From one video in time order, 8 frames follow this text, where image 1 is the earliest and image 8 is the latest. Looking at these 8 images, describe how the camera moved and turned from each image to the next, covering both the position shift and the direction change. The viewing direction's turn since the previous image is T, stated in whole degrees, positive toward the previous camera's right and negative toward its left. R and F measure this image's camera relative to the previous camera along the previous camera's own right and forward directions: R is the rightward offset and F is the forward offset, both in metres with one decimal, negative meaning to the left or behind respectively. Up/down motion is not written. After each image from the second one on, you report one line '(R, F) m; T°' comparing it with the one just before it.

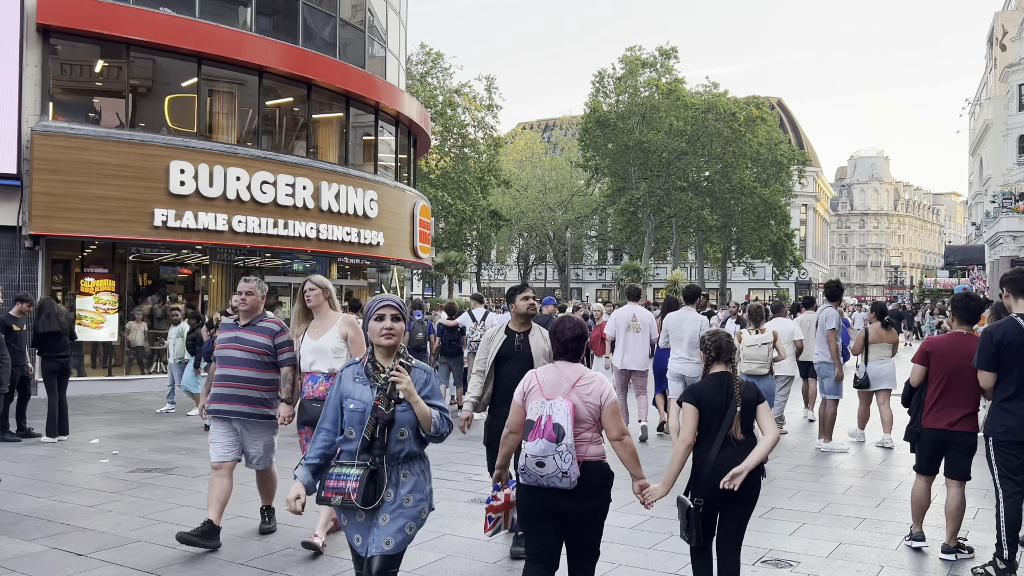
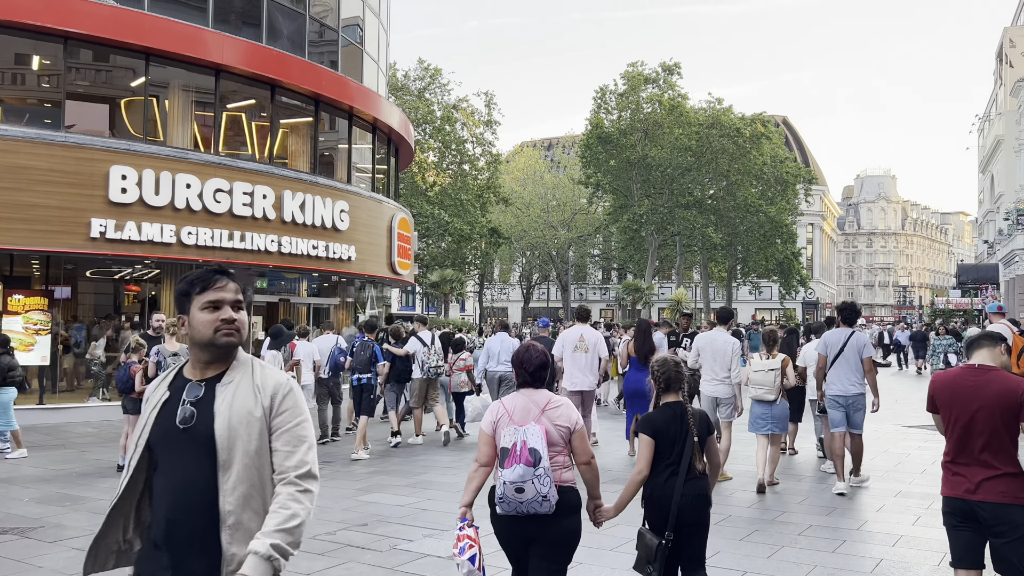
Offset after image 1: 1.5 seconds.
(+0.5, +1.7) m; 0°
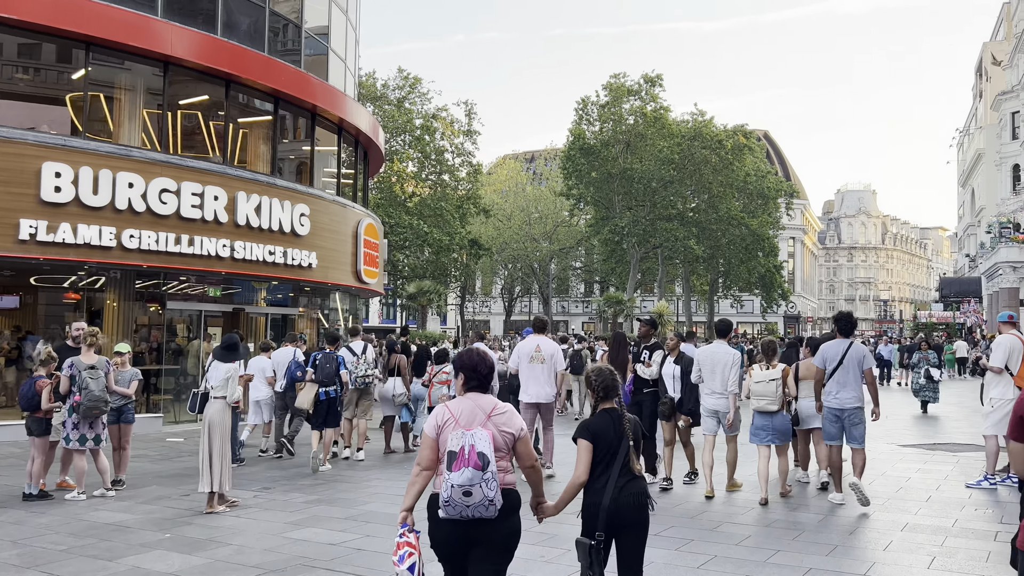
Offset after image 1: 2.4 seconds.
(+0.2, +1.1) m; +1°
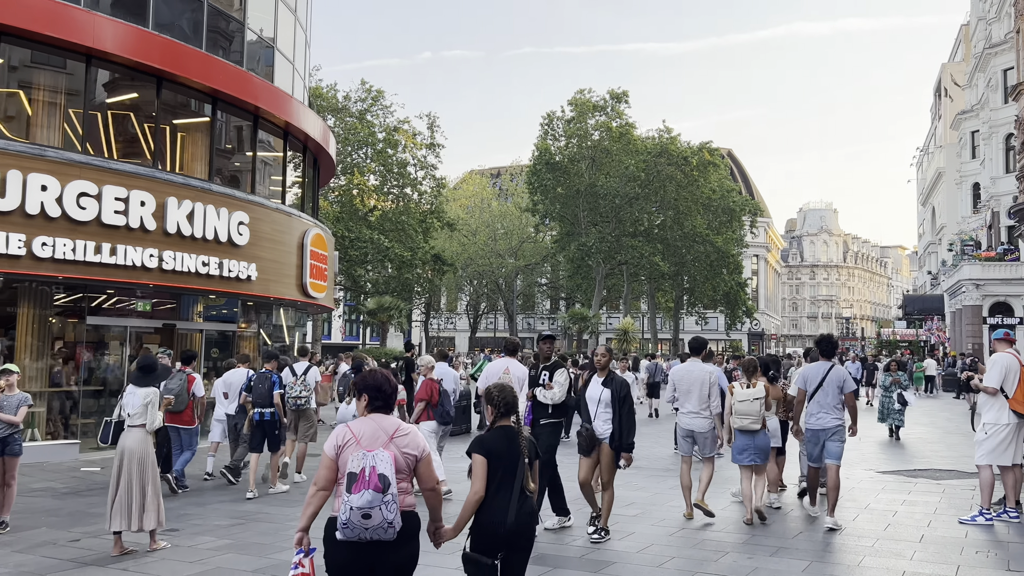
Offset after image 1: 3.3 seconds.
(+0.2, +1.1) m; +2°
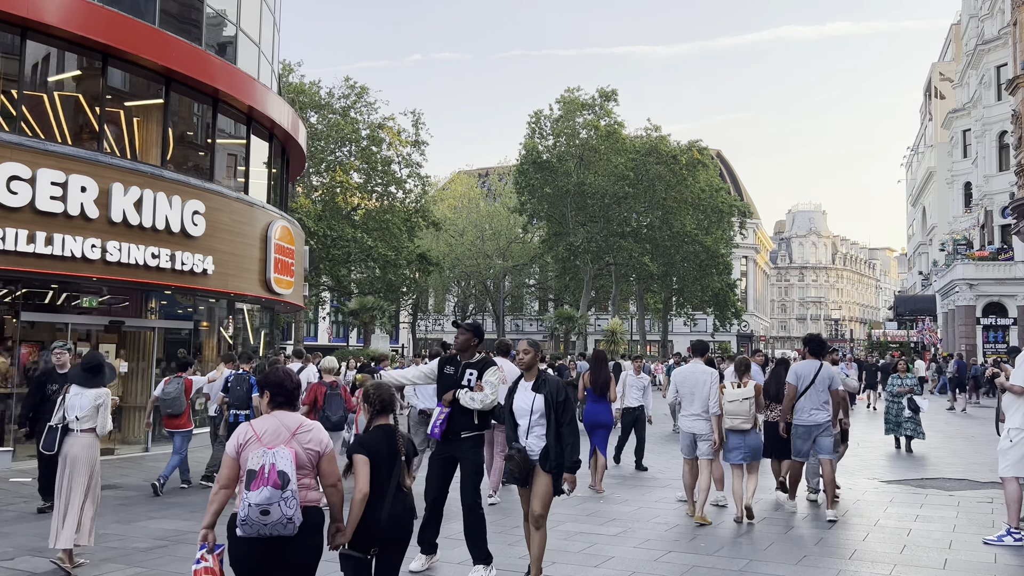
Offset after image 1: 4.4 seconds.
(+0.2, +1.1) m; +1°
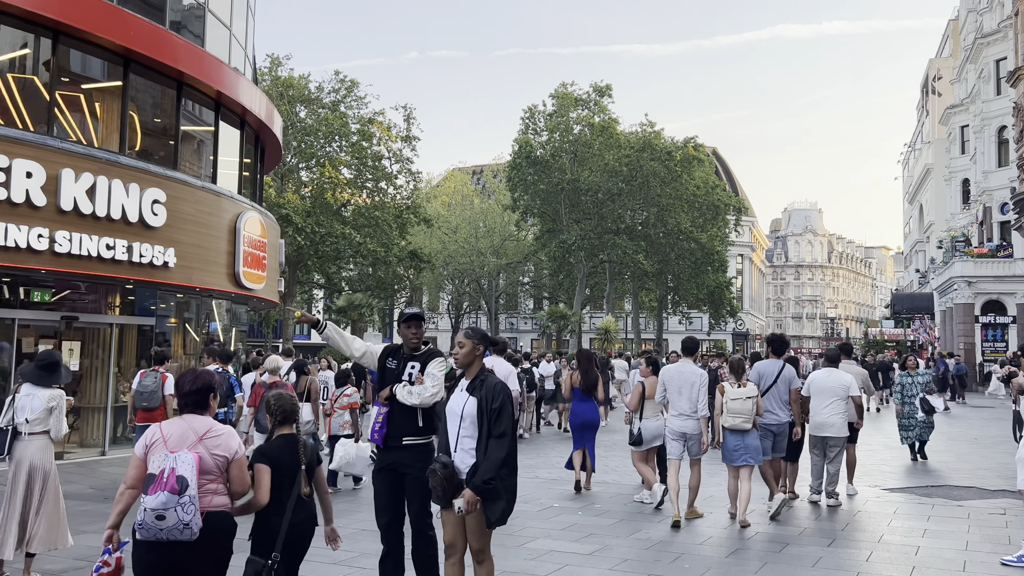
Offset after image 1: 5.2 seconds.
(+0.3, +0.9) m; 0°
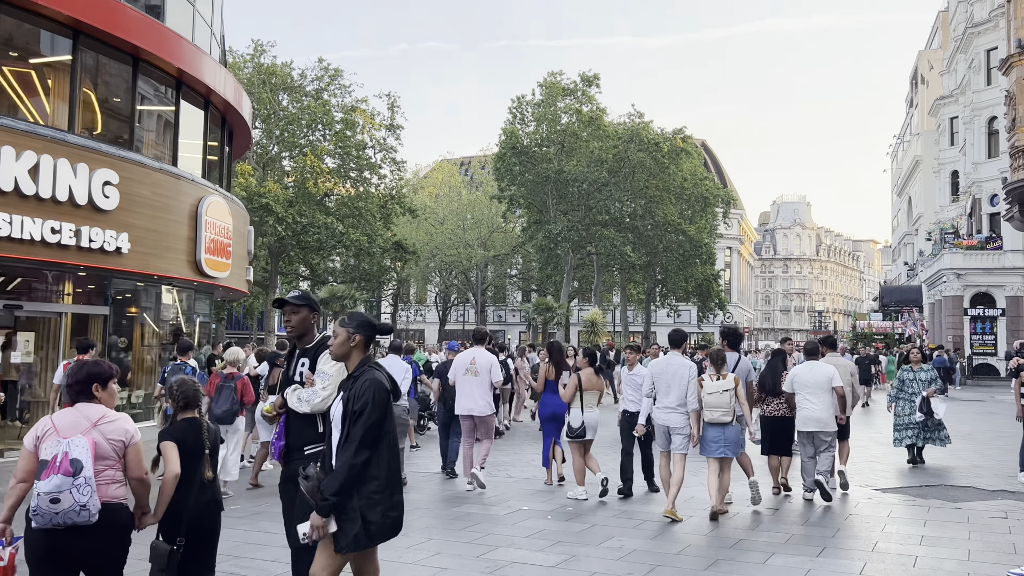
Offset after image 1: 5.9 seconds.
(+0.3, +0.7) m; +1°
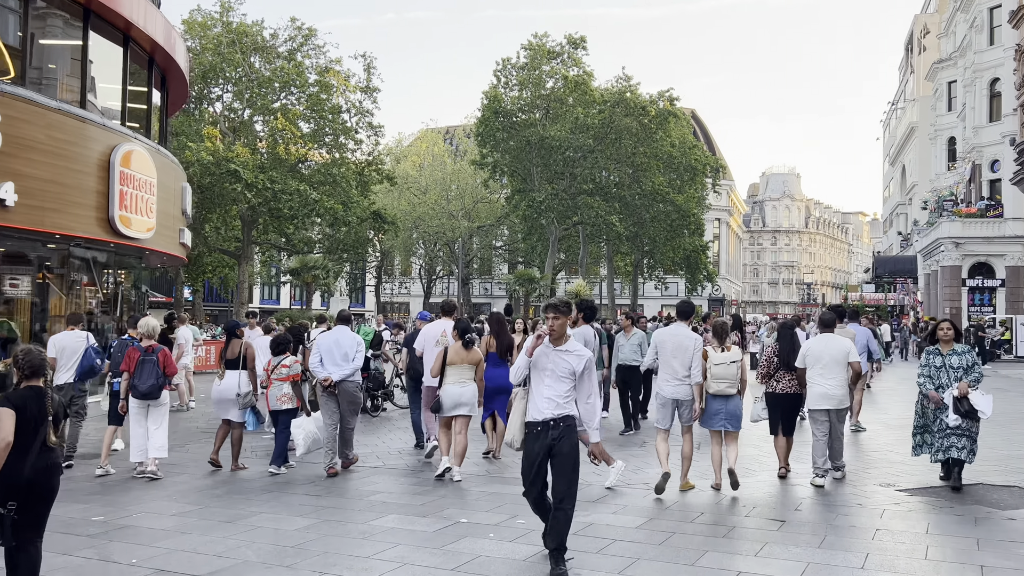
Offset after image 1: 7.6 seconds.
(+0.4, +2.0) m; +1°
